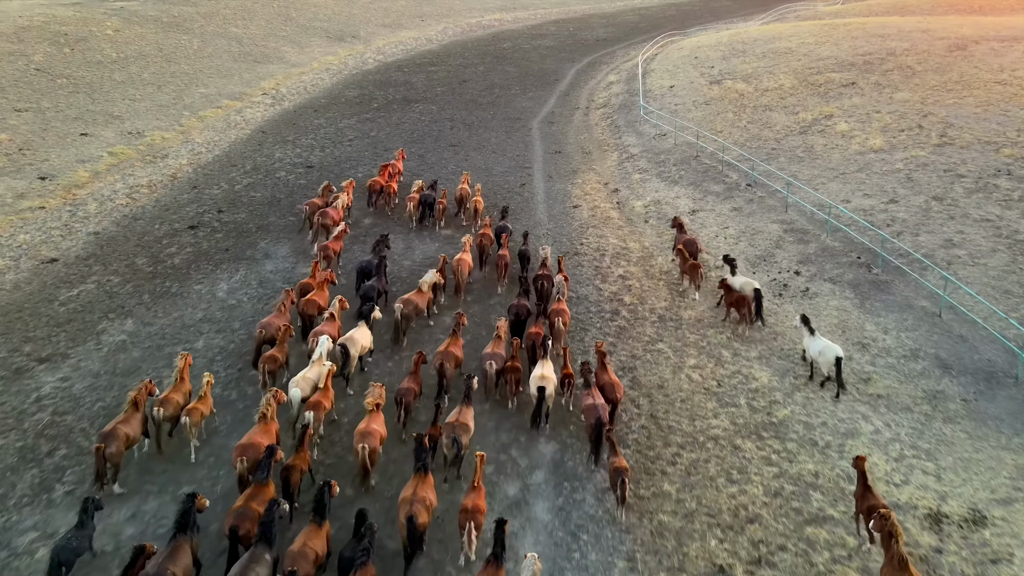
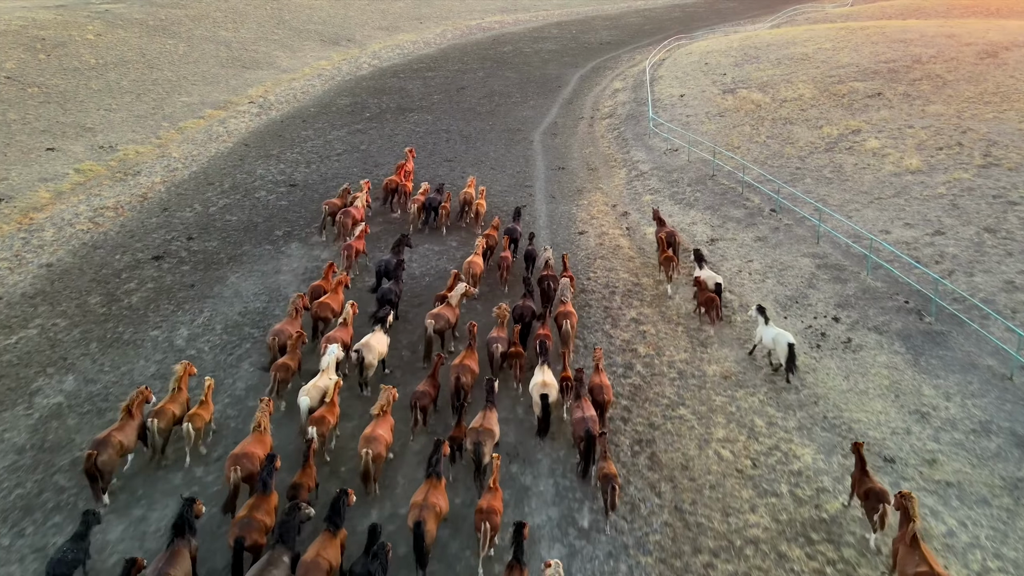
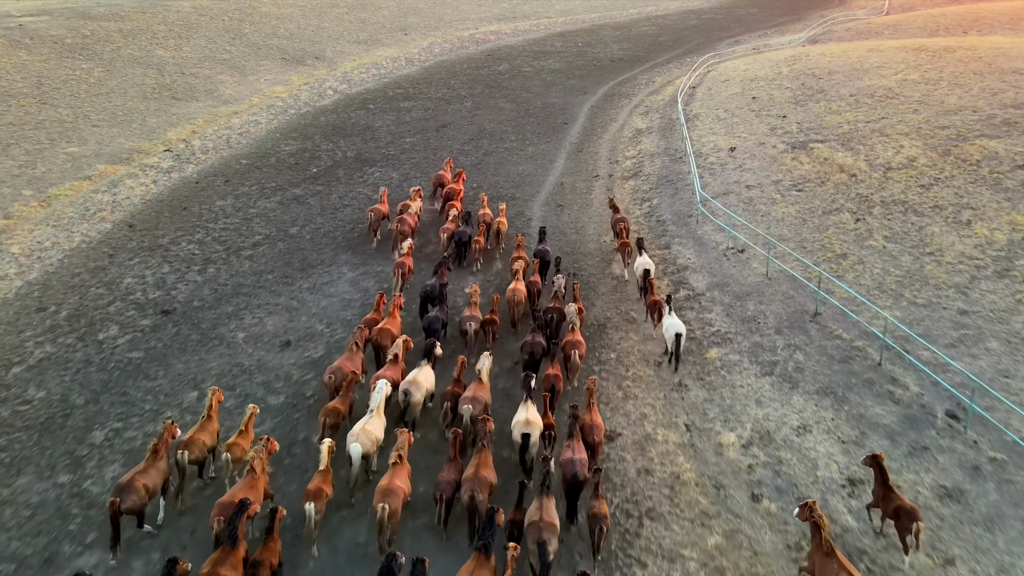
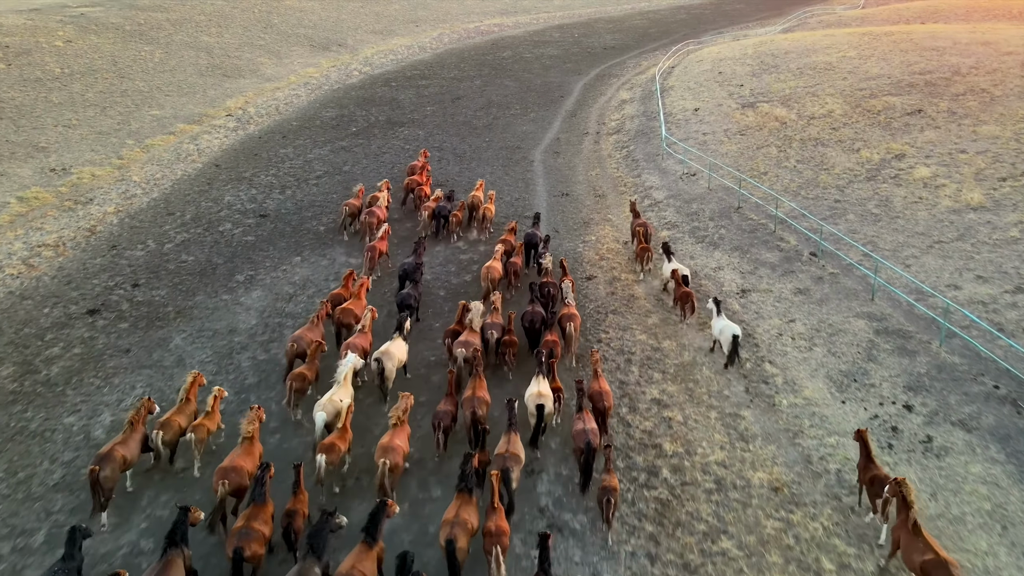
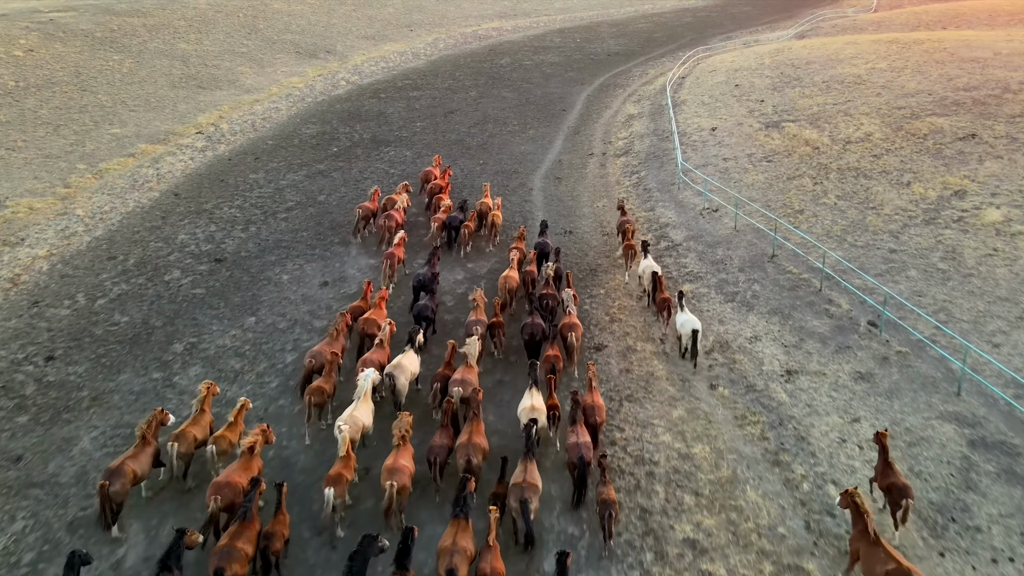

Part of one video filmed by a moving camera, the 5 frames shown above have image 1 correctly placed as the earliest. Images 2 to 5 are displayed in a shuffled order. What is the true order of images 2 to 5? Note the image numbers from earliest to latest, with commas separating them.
2, 4, 5, 3
